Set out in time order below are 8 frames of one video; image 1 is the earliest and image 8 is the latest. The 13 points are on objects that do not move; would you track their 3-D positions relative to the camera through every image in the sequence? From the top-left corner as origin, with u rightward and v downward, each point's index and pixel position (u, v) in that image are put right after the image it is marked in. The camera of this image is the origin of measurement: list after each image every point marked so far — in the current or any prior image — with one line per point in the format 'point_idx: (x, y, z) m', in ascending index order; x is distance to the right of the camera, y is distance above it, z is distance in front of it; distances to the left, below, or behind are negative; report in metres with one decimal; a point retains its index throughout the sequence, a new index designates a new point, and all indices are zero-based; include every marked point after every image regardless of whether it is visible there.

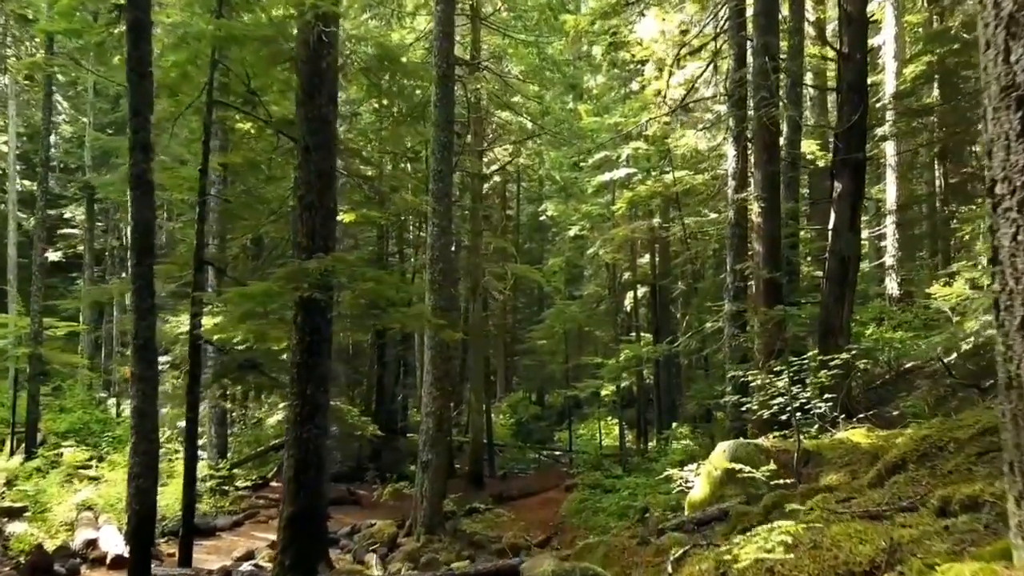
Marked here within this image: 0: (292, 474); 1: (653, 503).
0: (-1.8, -1.5, +6.5) m
1: (+2.5, -3.7, +14.1) m
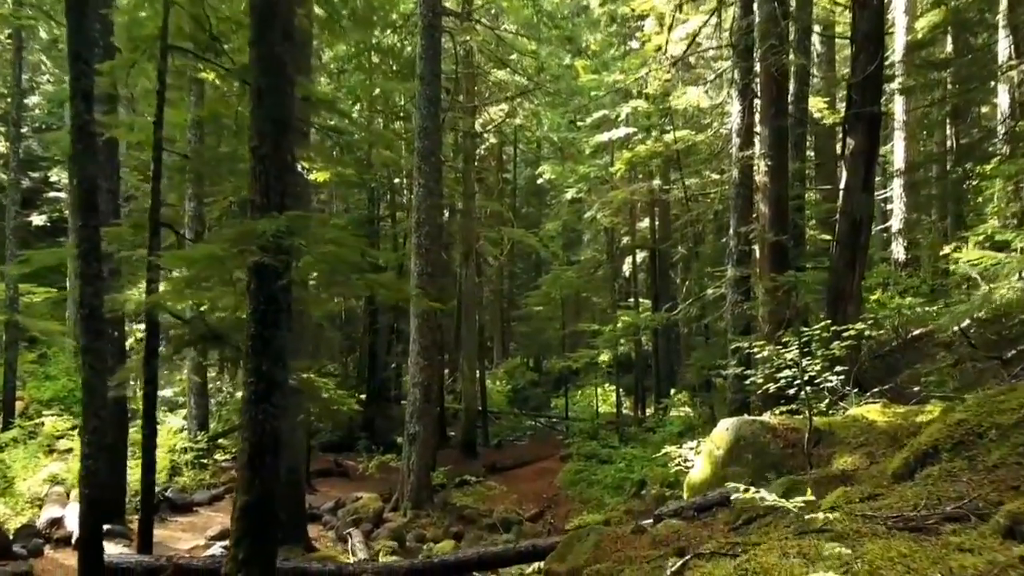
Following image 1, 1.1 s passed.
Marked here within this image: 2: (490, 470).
0: (-1.9, -1.2, +5.9) m
1: (+2.3, -3.1, +13.5) m
2: (-0.5, -4.1, +18.1) m
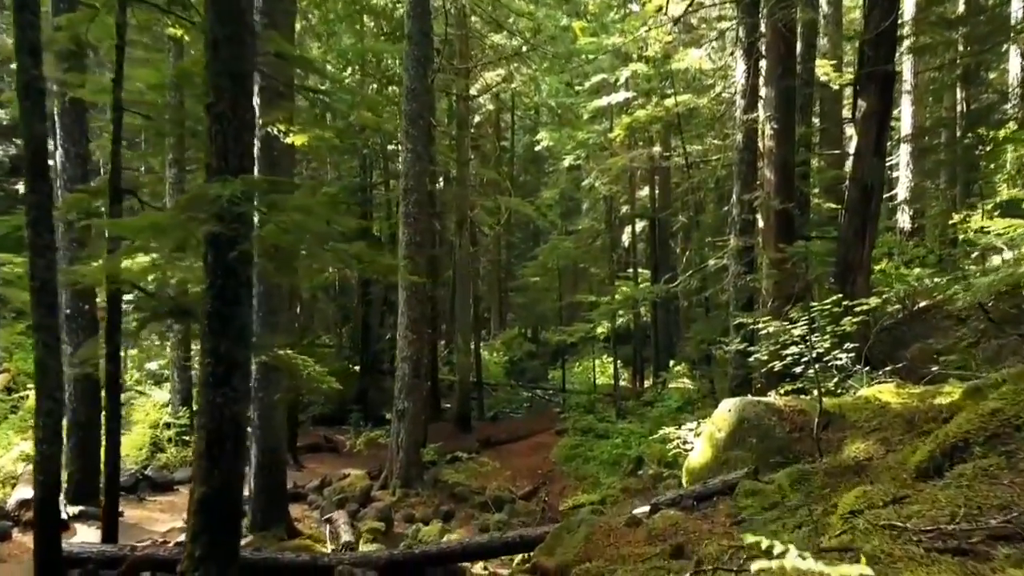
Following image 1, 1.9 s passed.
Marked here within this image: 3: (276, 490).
0: (-2.0, -1.0, +5.4) m
1: (+2.2, -2.7, +13.0) m
2: (-0.6, -3.4, +17.7) m
3: (-2.9, -2.5, +9.9) m
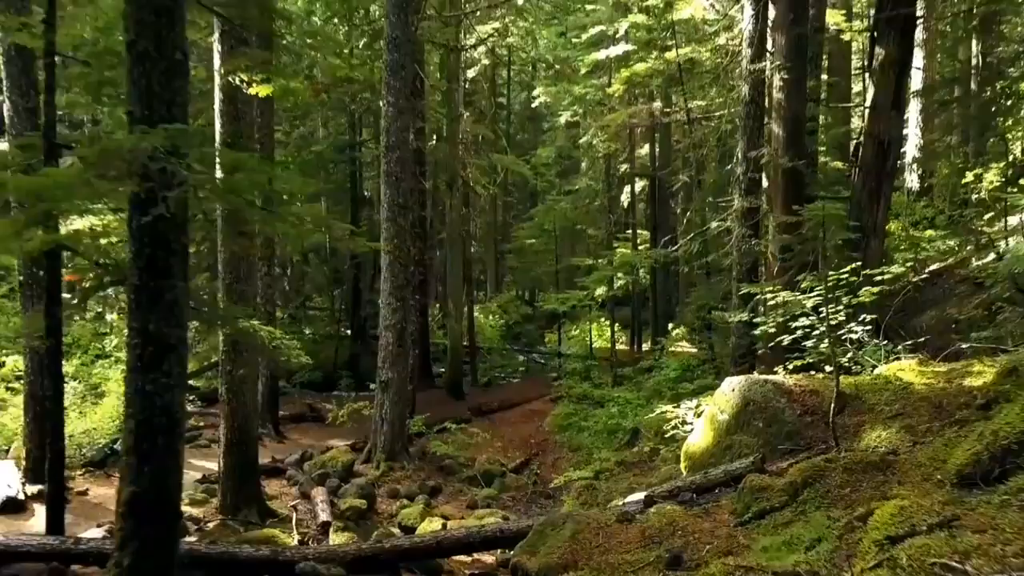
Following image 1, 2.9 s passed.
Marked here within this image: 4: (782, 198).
0: (-2.2, -0.9, +4.7) m
1: (+2.0, -2.1, +12.4) m
2: (-0.8, -2.7, +17.1) m
3: (-3.0, -2.1, +9.3) m
4: (+3.3, +1.1, +10.0) m
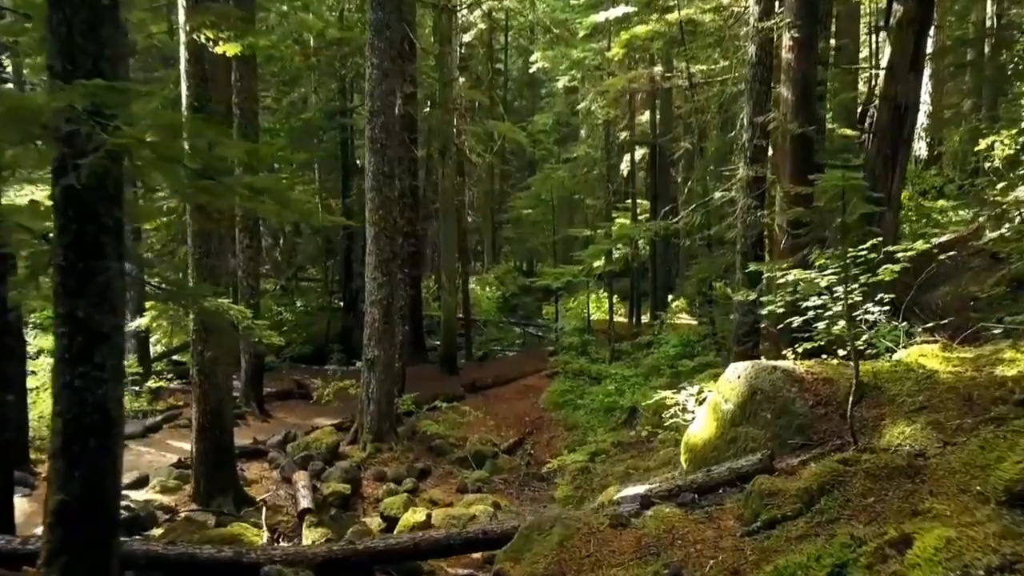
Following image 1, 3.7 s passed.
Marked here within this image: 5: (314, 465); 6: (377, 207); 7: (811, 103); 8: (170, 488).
0: (-2.3, -0.8, +4.1) m
1: (+1.9, -1.7, +11.9) m
2: (-0.9, -2.1, +16.6) m
3: (-3.1, -1.8, +8.8) m
4: (+3.2, +1.4, +9.3) m
5: (-2.6, -2.3, +10.7) m
6: (-1.9, +1.1, +11.4) m
7: (+3.4, +2.1, +9.3) m
8: (-3.8, -2.2, +8.9) m
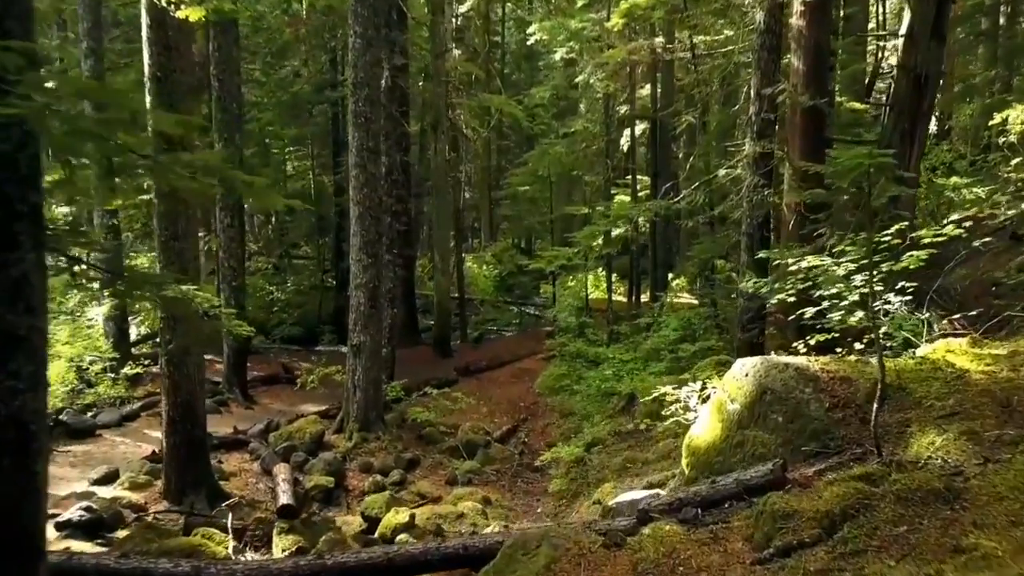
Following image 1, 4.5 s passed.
0: (-2.4, -0.8, +3.6) m
1: (+1.8, -1.5, +11.4) m
2: (-1.0, -1.7, +16.1) m
3: (-3.2, -1.6, +8.2) m
4: (+3.1, +1.6, +8.7) m
5: (-2.7, -2.1, +10.2) m
6: (-2.0, +1.4, +10.8) m
7: (+3.3, +2.3, +8.6) m
8: (-3.9, -2.0, +8.4) m
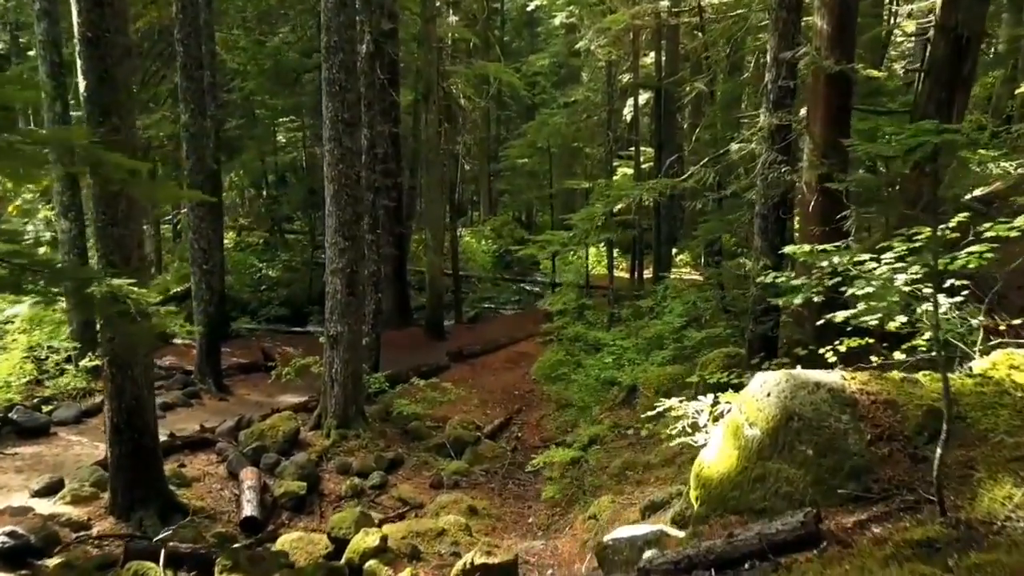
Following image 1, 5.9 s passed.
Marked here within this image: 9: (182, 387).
0: (-2.5, -0.8, +2.7) m
1: (+1.7, -1.3, +10.5) m
2: (-1.1, -1.3, +15.2) m
3: (-3.4, -1.6, +7.4) m
4: (+3.0, +1.7, +7.7) m
5: (-2.8, -2.0, +9.3) m
6: (-2.1, +1.5, +9.8) m
7: (+3.2, +2.4, +7.6) m
8: (-4.0, -2.0, +7.6) m
9: (-4.9, -1.5, +11.9) m
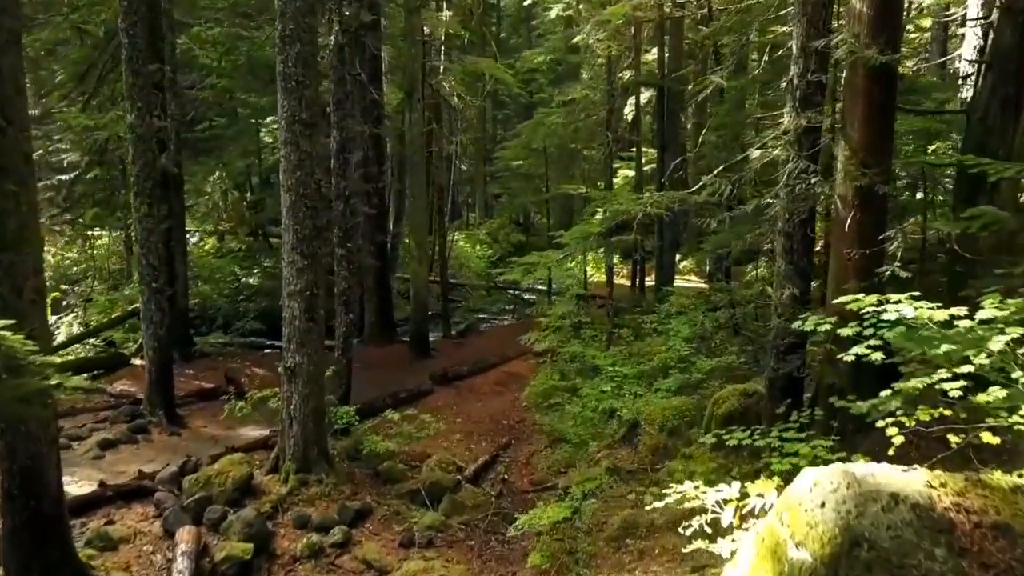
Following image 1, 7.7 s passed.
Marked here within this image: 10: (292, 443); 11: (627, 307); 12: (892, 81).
0: (-2.7, -1.1, +1.4) m
1: (+1.5, -1.6, +9.3) m
2: (-1.3, -1.6, +14.0) m
3: (-3.5, -1.8, +6.1) m
4: (+2.8, +1.4, +6.5) m
5: (-3.0, -2.2, +8.1) m
6: (-2.3, +1.3, +8.5) m
7: (+3.0, +2.1, +6.4) m
8: (-4.2, -2.2, +6.3) m
9: (-5.0, -1.7, +10.7) m
10: (-2.5, -1.7, +9.2) m
11: (+2.5, -0.4, +17.5) m
12: (+3.0, +1.6, +6.5) m
